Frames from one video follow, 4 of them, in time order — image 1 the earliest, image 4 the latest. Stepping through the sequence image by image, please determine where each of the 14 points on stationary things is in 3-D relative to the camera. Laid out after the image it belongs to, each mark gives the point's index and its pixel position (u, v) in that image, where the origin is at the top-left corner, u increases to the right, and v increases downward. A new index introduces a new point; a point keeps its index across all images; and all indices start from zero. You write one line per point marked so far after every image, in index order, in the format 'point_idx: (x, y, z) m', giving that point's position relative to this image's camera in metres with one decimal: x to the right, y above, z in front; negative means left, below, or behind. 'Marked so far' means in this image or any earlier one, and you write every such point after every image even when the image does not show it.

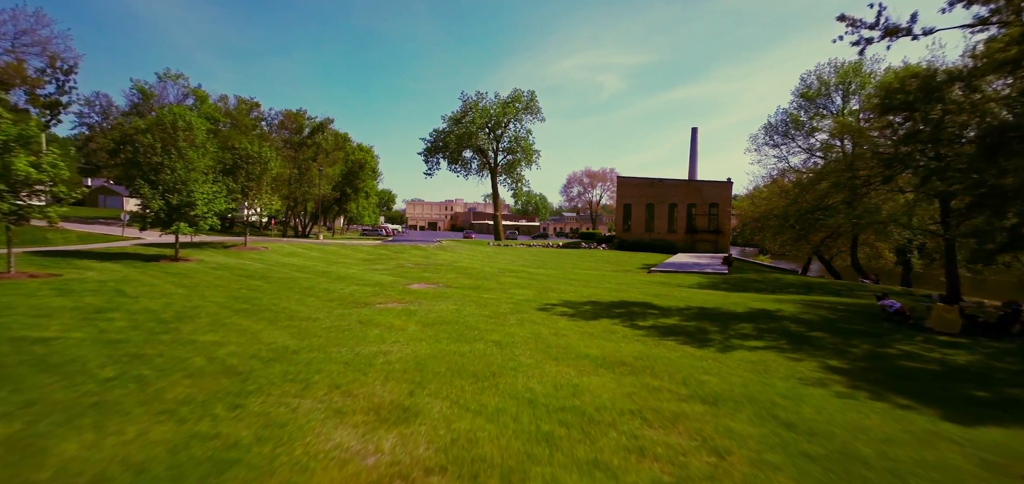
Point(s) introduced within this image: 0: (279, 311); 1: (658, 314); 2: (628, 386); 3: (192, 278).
0: (-4.3, -1.3, +7.5) m
1: (+3.0, -1.5, +8.5) m
2: (+1.3, -1.6, +4.4) m
3: (-8.6, -1.0, +10.9) m
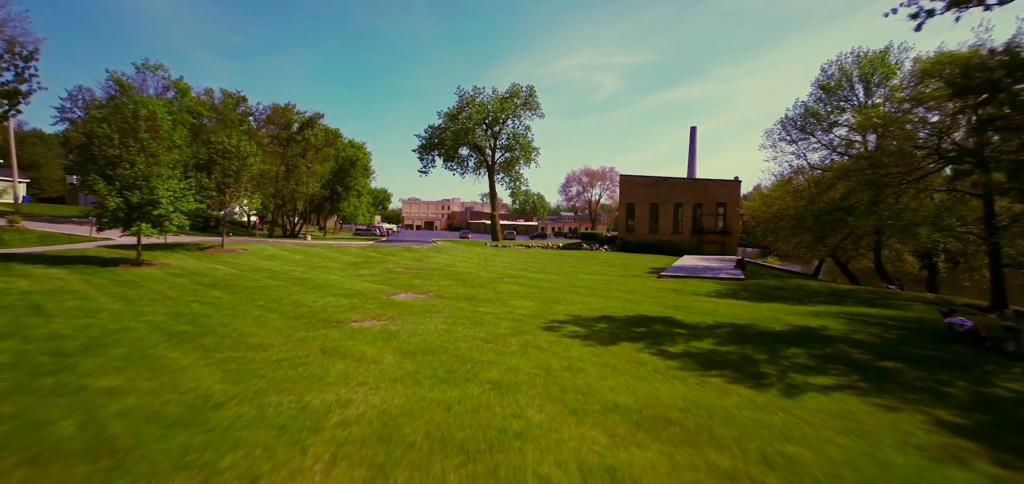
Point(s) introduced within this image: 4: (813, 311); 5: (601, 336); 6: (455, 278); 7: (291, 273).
0: (-4.3, -1.4, +6.0) m
1: (+3.1, -1.6, +7.1) m
2: (+1.3, -1.7, +3.0) m
3: (-8.6, -1.1, +9.5) m
4: (+7.6, -1.7, +10.4) m
5: (+1.5, -1.6, +6.8) m
6: (-1.9, -1.2, +13.8) m
7: (-7.3, -1.0, +13.4) m
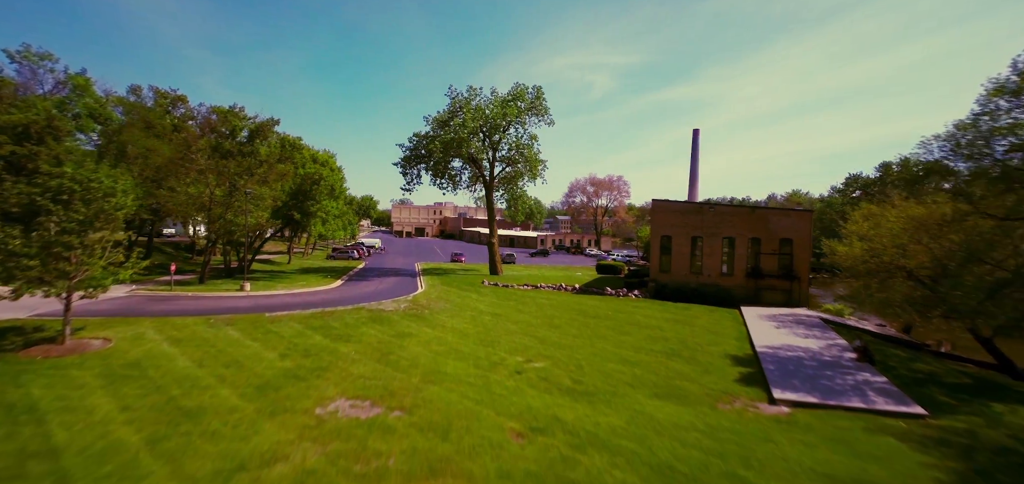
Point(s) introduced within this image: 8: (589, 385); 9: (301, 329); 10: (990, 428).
0: (-3.6, -4.0, -0.8) m
1: (+3.7, -4.3, +0.3) m
2: (+2.1, -4.3, -3.8) m
3: (-7.9, -3.7, +2.5) m
4: (+8.3, -4.4, +3.7) m
5: (+2.2, -4.2, +0.1) m
6: (-1.3, -3.9, +7.0) m
7: (-6.7, -3.6, +6.5) m
8: (+2.1, -3.8, +11.4) m
9: (-7.5, -3.0, +14.5) m
10: (+10.9, -4.2, +9.3) m
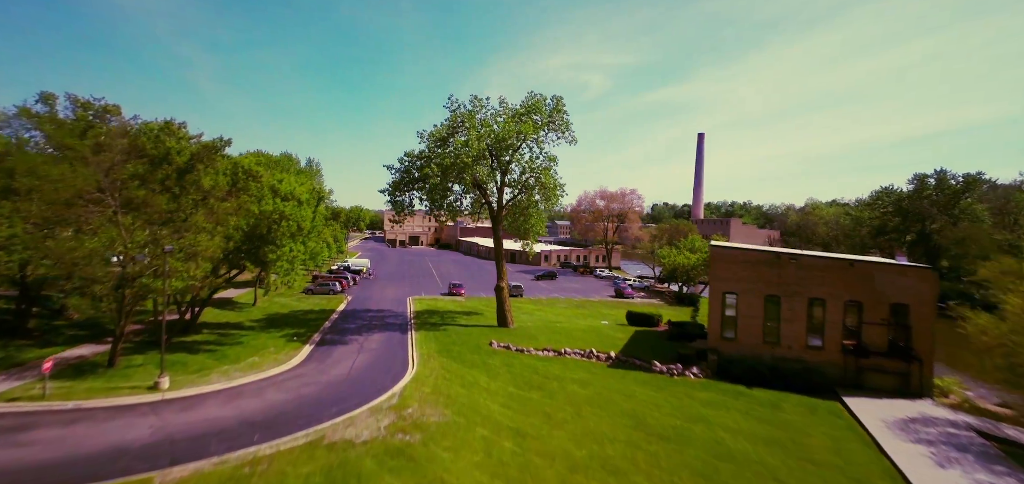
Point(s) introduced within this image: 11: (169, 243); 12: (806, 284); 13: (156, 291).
0: (-2.3, -6.9, -6.9) m
1: (+5.0, -7.1, -5.6) m
2: (+3.3, -7.2, -9.8) m
3: (-6.7, -6.6, -3.6) m
4: (+9.5, -7.3, -2.3) m
5: (+3.4, -7.1, -5.9) m
6: (-0.2, -6.7, +0.9) m
7: (-5.5, -6.5, +0.4) m
8: (+3.2, -6.7, +5.4) m
9: (-6.5, -5.9, +8.4) m
10: (+12.0, -7.1, +3.3) m
11: (-14.7, +0.7, +18.6) m
12: (+13.6, -1.9, +18.5) m
13: (-15.5, -2.1, +17.9) m
